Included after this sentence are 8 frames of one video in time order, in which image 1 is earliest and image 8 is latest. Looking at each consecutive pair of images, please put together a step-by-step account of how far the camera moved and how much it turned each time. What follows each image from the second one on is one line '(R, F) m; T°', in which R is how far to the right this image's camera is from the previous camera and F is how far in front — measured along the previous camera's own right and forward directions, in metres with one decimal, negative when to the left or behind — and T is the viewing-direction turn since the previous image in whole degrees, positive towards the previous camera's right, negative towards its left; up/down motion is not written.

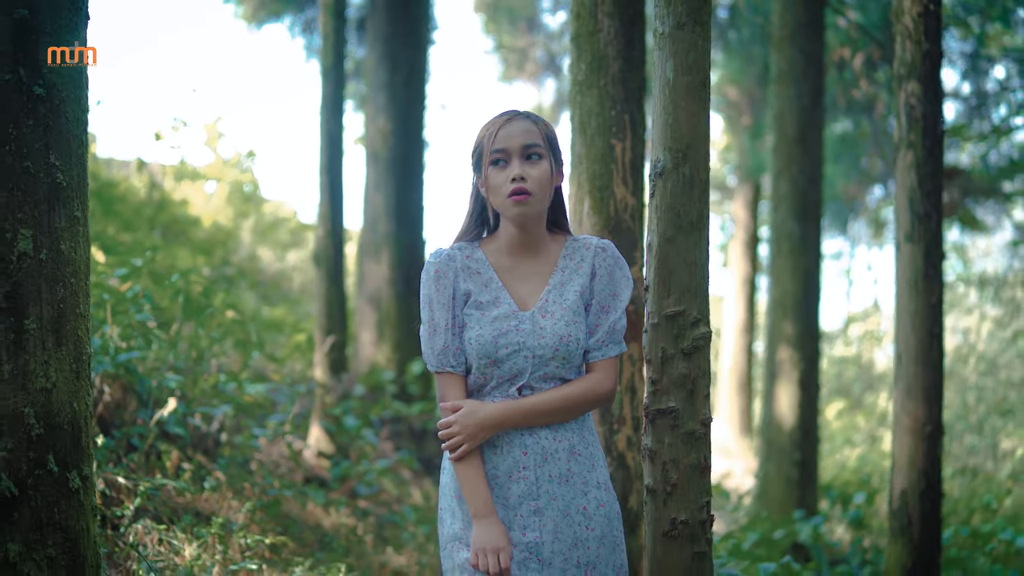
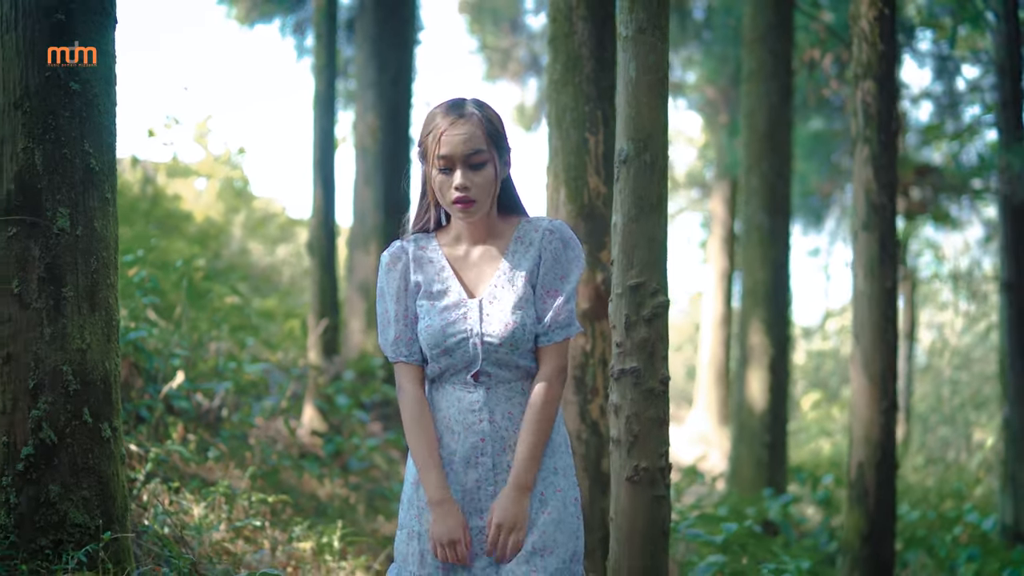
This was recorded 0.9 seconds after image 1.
(0.0, -0.4) m; +1°
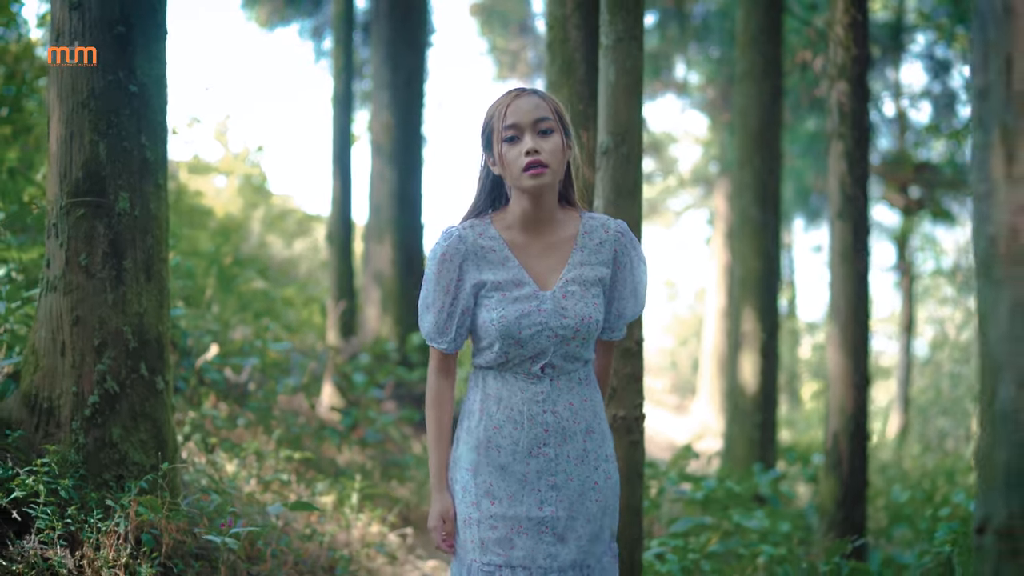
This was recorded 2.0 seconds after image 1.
(+0.1, -0.6) m; -1°
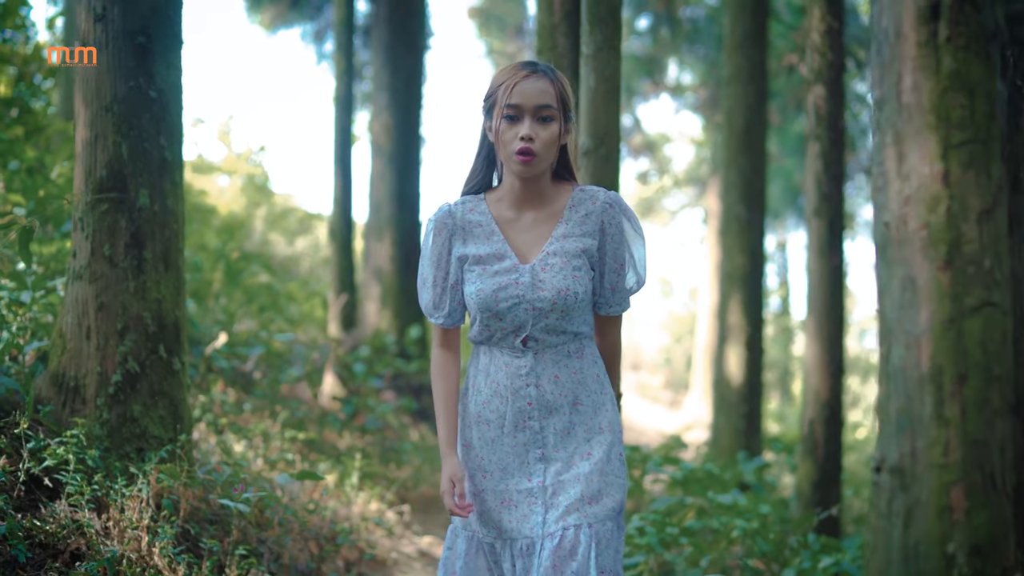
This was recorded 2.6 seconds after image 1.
(+0.1, -0.4) m; 0°
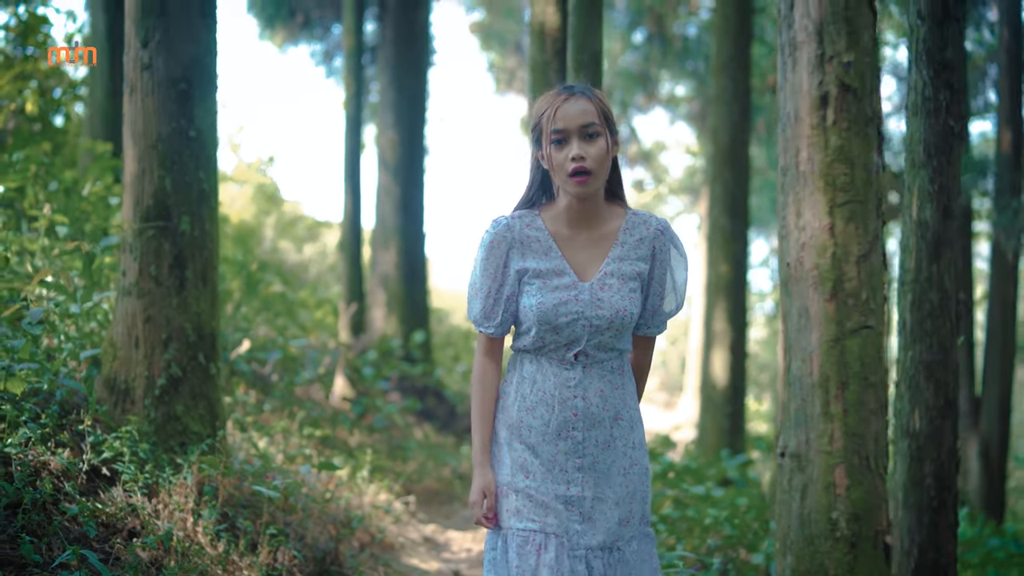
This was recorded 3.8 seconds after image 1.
(0.0, -0.7) m; 0°
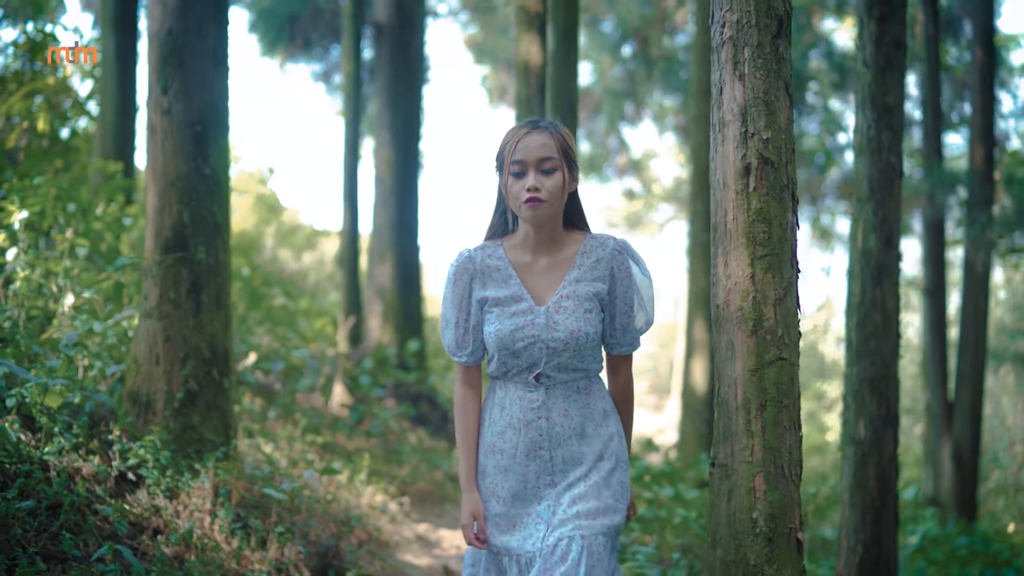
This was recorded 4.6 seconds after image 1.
(+0.1, -0.6) m; 0°
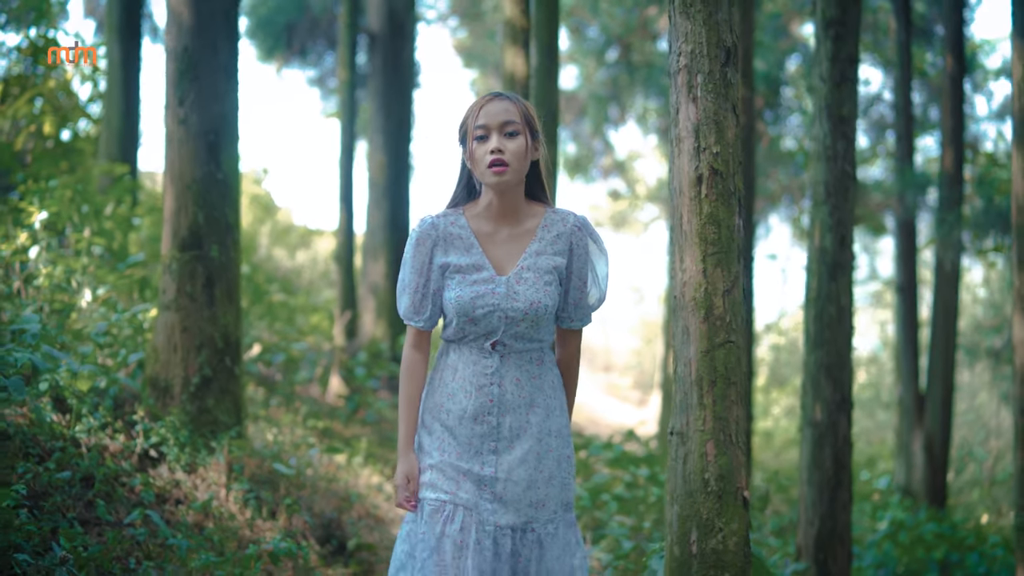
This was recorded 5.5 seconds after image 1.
(0.0, -0.6) m; +1°
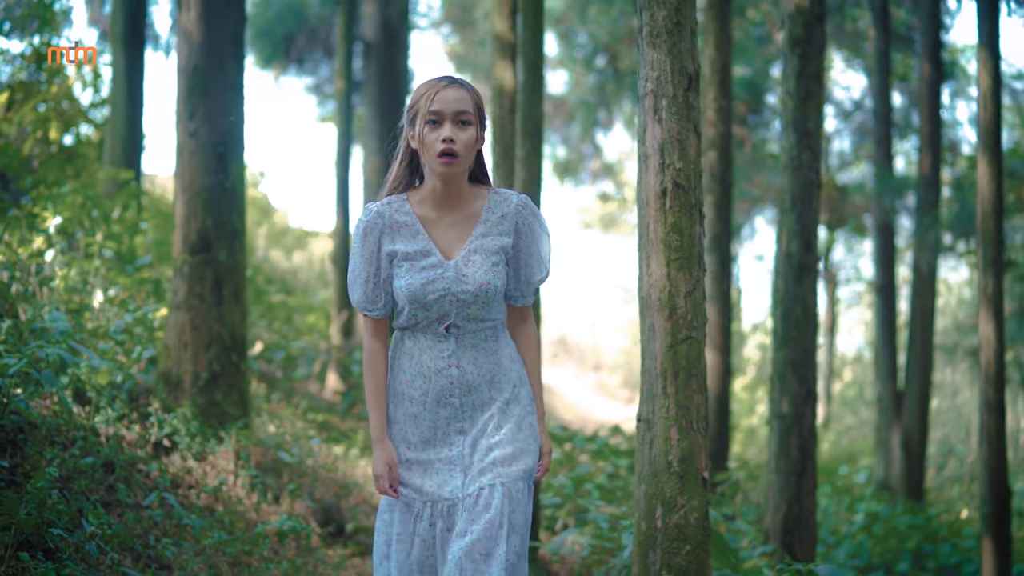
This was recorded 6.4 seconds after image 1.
(0.0, -0.5) m; 0°
